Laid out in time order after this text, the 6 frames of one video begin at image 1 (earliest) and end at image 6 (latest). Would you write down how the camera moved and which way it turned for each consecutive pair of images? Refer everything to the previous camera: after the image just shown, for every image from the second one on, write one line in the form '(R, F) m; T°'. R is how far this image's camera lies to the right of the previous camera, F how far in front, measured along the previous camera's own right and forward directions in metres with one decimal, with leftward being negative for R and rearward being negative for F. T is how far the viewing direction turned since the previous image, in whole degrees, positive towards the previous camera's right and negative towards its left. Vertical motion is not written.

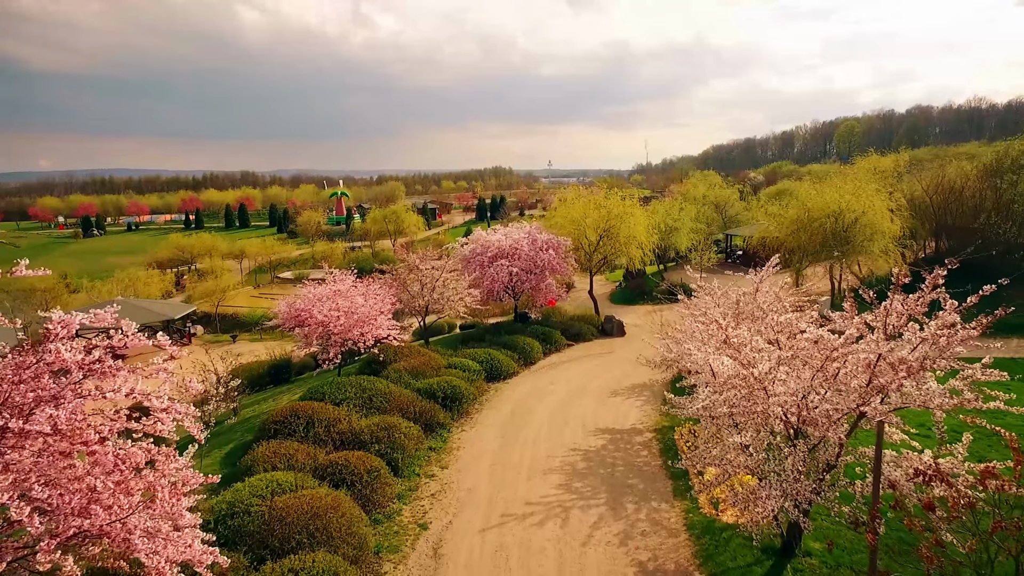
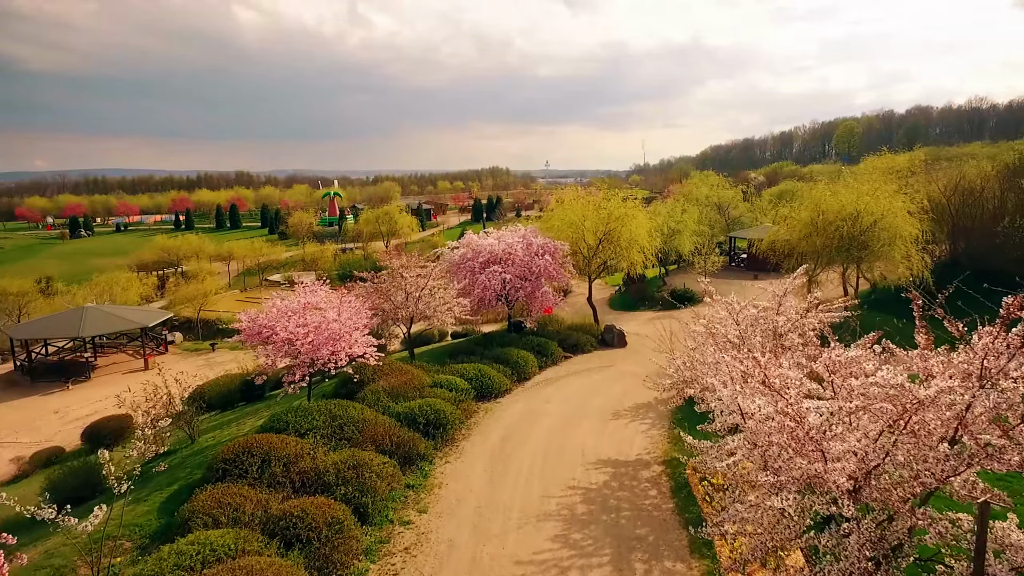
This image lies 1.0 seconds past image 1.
(+0.2, +1.7) m; 0°
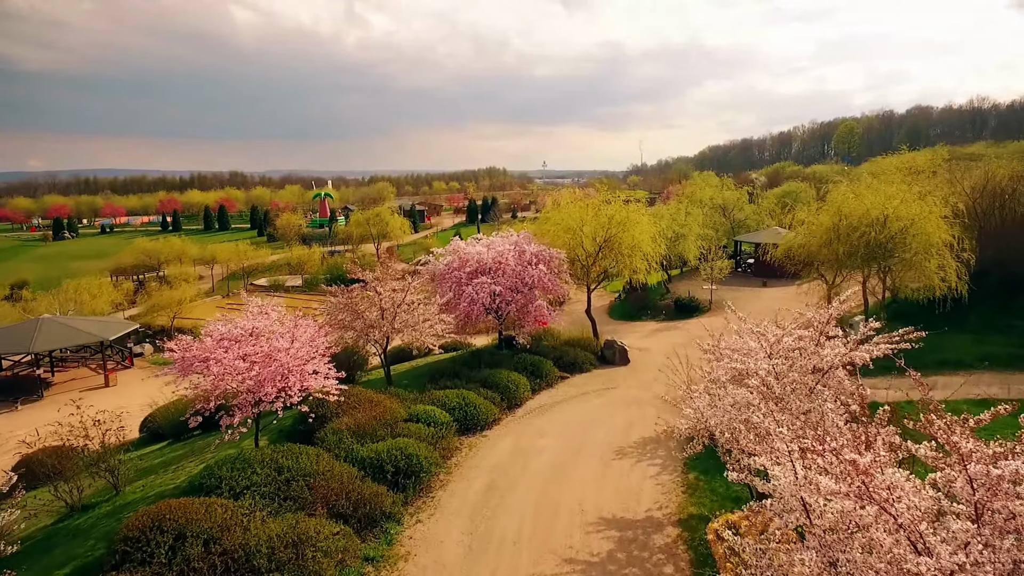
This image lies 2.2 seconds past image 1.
(+0.2, +2.2) m; 0°
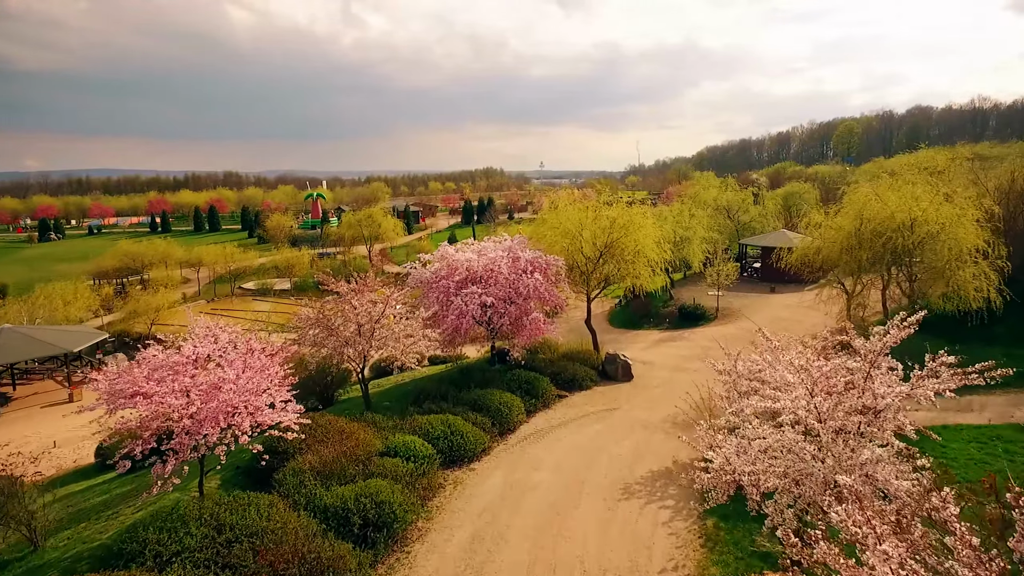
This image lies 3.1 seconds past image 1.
(+0.1, +1.7) m; 0°
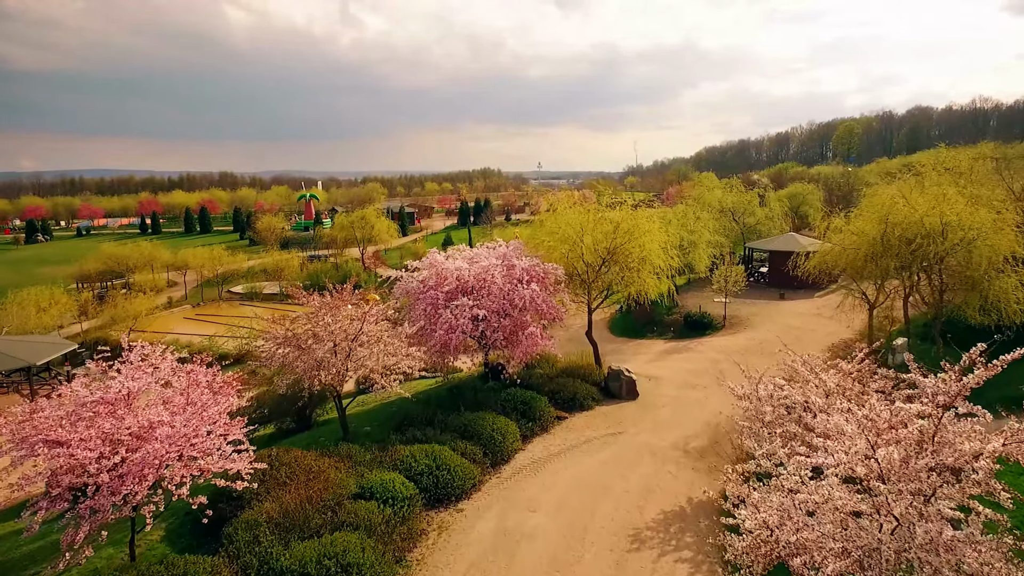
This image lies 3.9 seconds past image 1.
(+0.1, +1.6) m; 0°
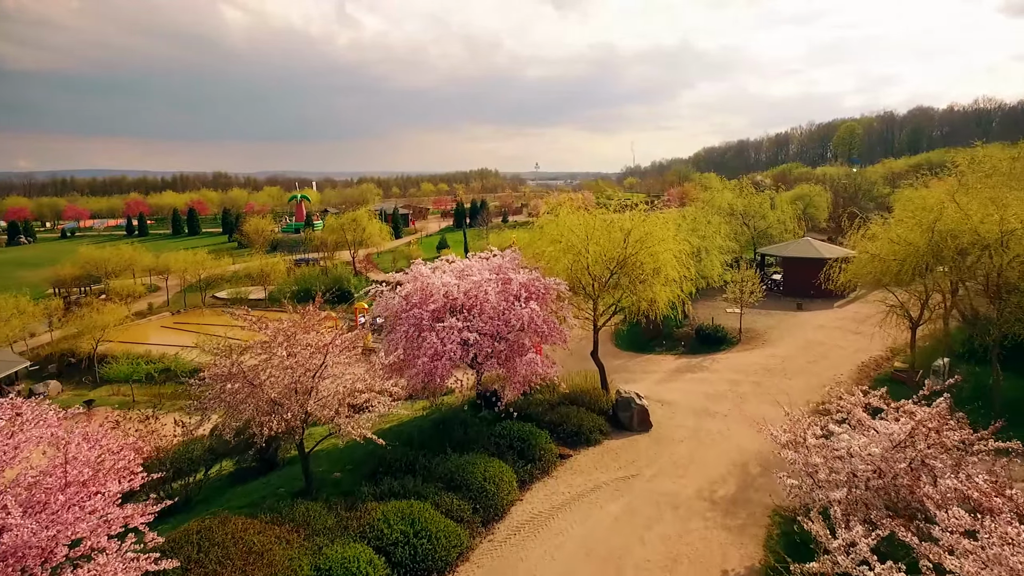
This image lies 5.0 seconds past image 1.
(0.0, +2.3) m; 0°
